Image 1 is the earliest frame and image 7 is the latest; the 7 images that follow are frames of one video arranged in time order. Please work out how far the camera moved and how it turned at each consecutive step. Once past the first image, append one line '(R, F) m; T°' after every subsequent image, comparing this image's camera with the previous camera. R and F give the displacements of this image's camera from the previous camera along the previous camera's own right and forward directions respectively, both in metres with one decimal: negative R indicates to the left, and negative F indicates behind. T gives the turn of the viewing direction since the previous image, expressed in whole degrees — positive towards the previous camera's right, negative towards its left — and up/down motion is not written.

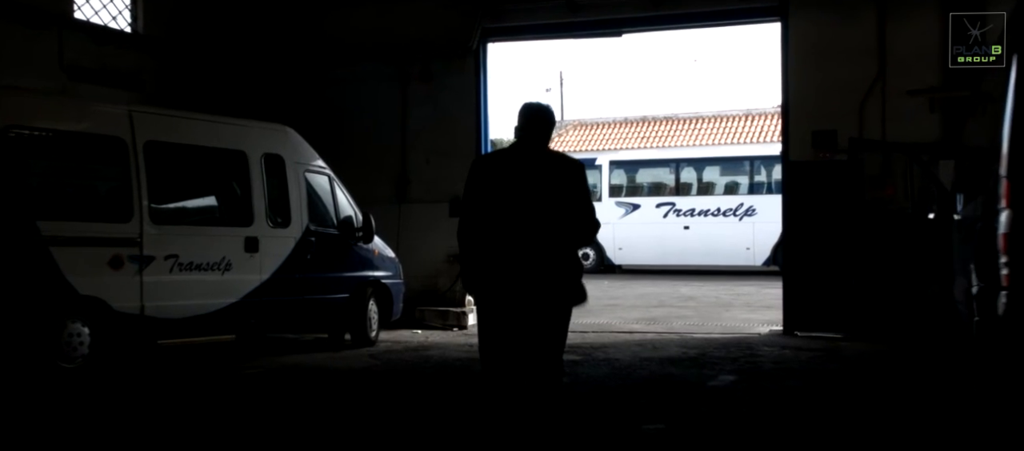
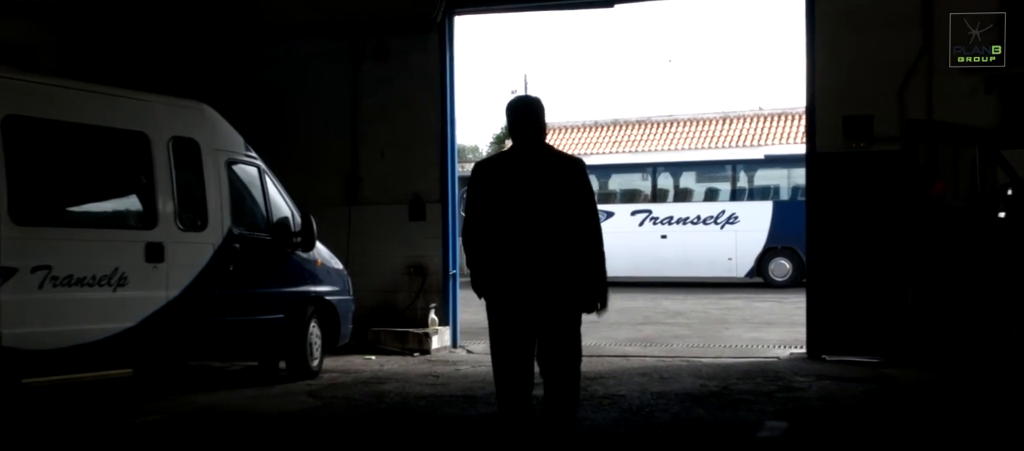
(-0.1, +1.8) m; +2°
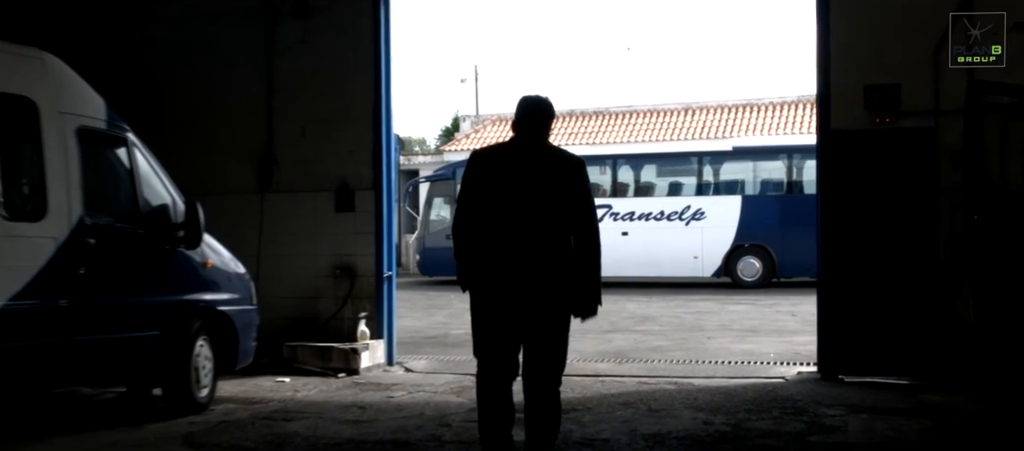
(0.0, +1.8) m; +3°
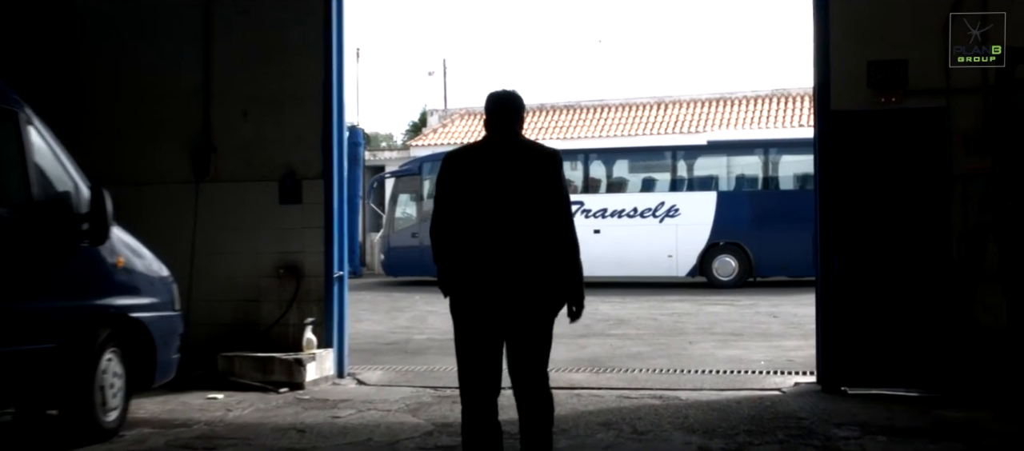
(0.0, +0.9) m; +2°
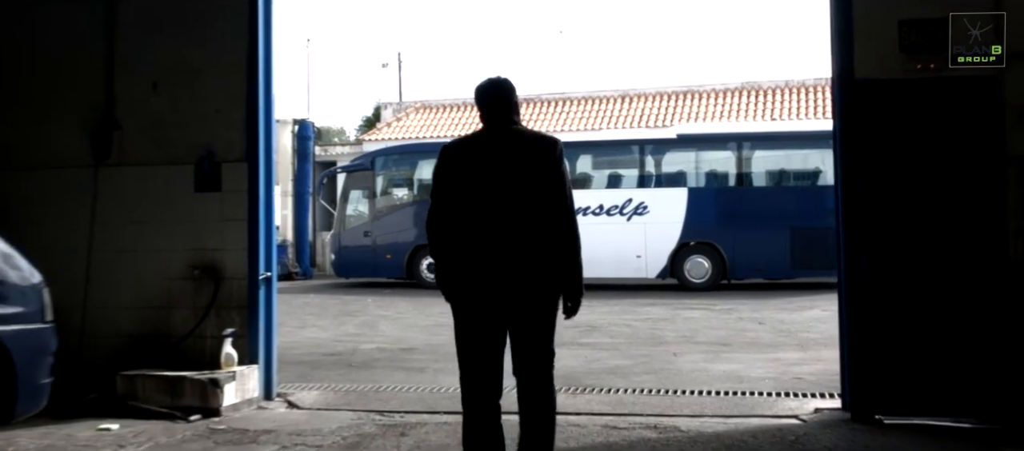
(0.0, +1.2) m; +3°
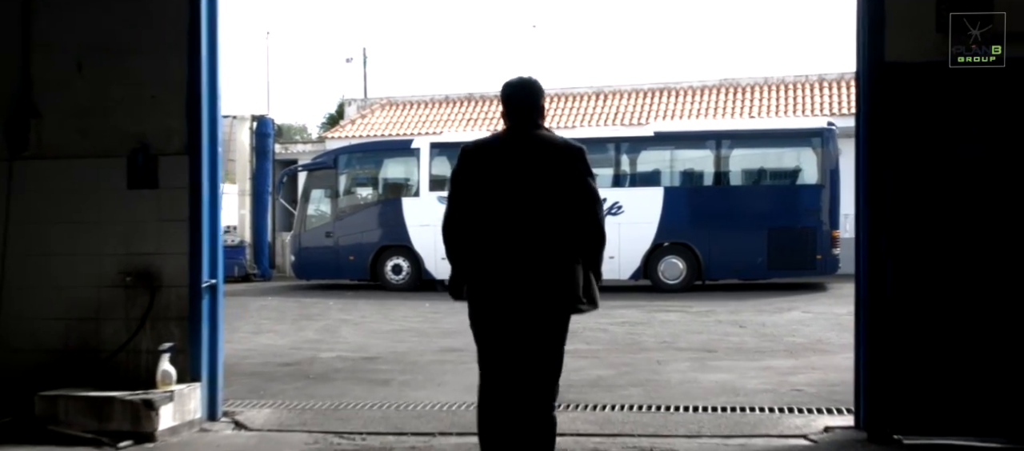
(-0.1, +0.6) m; +2°
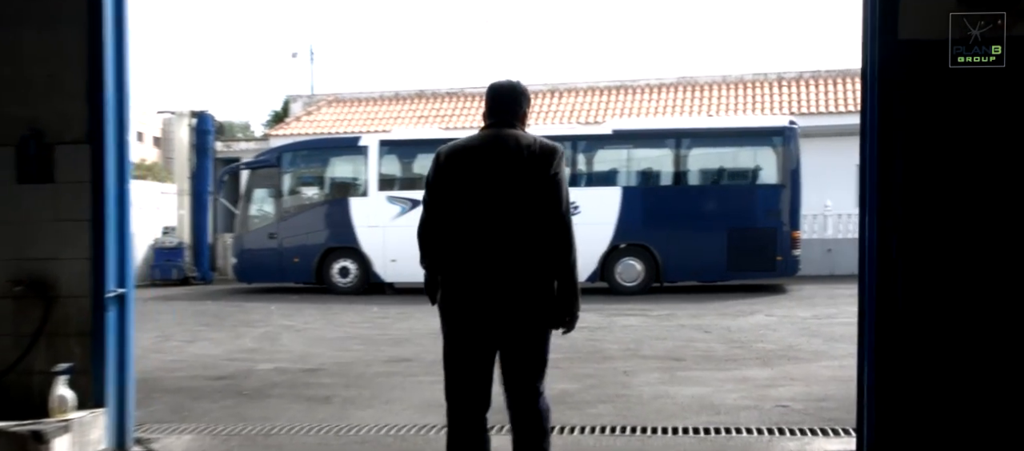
(0.0, +0.7) m; +3°
